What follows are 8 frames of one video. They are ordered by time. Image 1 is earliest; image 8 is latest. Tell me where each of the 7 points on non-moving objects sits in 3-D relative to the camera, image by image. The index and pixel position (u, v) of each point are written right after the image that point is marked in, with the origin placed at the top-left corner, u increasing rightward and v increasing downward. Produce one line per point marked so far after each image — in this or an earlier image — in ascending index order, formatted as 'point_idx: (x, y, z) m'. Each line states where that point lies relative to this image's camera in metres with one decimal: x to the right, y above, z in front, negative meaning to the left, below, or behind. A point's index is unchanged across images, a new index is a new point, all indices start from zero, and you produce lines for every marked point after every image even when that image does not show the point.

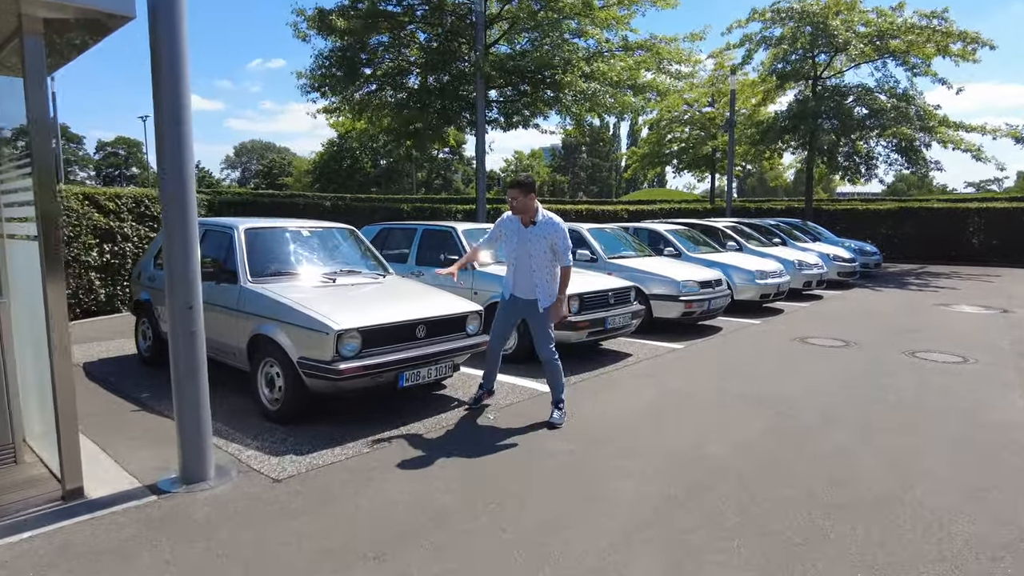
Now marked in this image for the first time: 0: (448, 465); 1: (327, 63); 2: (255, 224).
0: (-0.4, -1.1, +4.3) m
1: (-4.1, +5.0, +14.4) m
2: (-2.4, +0.6, +6.0) m
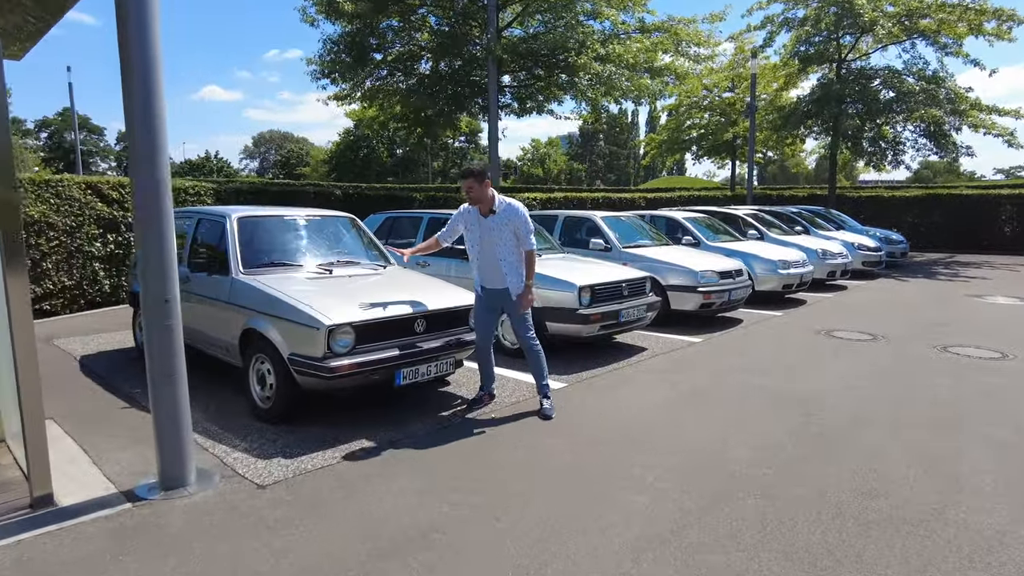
0: (-0.4, -1.1, +4.0) m
1: (-3.8, +5.2, +14.1) m
2: (-2.3, +0.7, +5.7) m
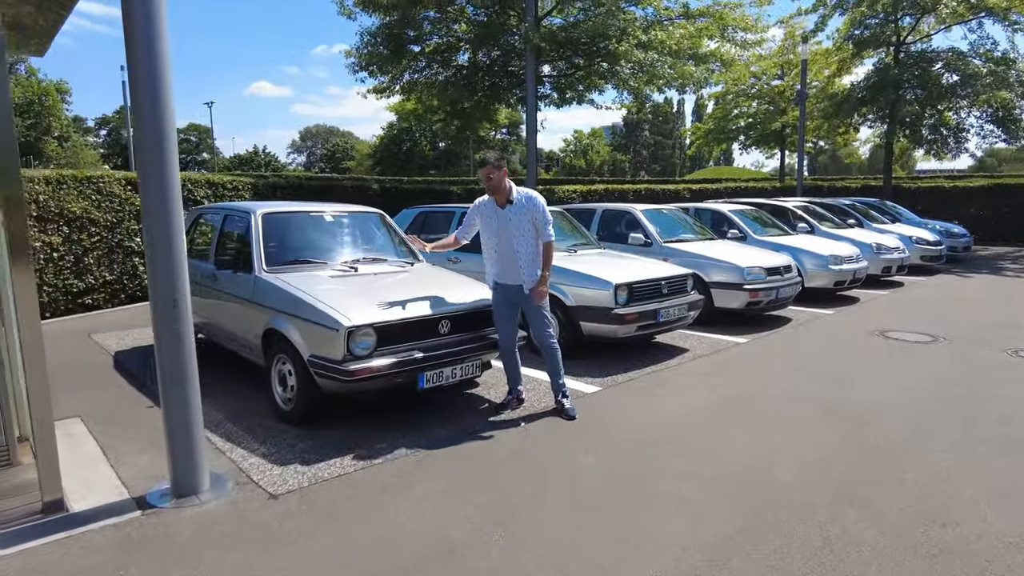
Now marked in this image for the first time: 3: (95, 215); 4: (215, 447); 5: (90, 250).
0: (-0.2, -1.1, +3.8) m
1: (-3.0, +5.3, +14.0) m
2: (-2.0, +0.7, +5.6) m
3: (-5.5, +1.0, +8.5) m
4: (-1.9, -1.0, +4.2) m
5: (-5.6, +0.5, +8.6) m
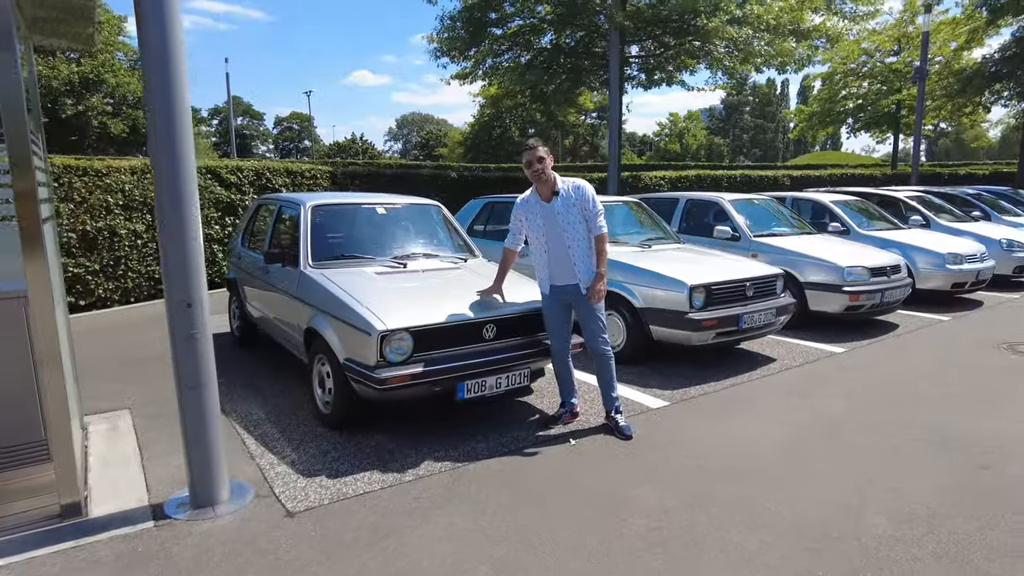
0: (0.0, -1.1, +3.4) m
1: (-1.2, +5.5, +13.8) m
2: (-1.5, +0.7, +5.4) m
3: (-4.5, +1.2, +8.8) m
4: (-1.6, -1.0, +4.0) m
5: (-4.6, +0.7, +8.8) m
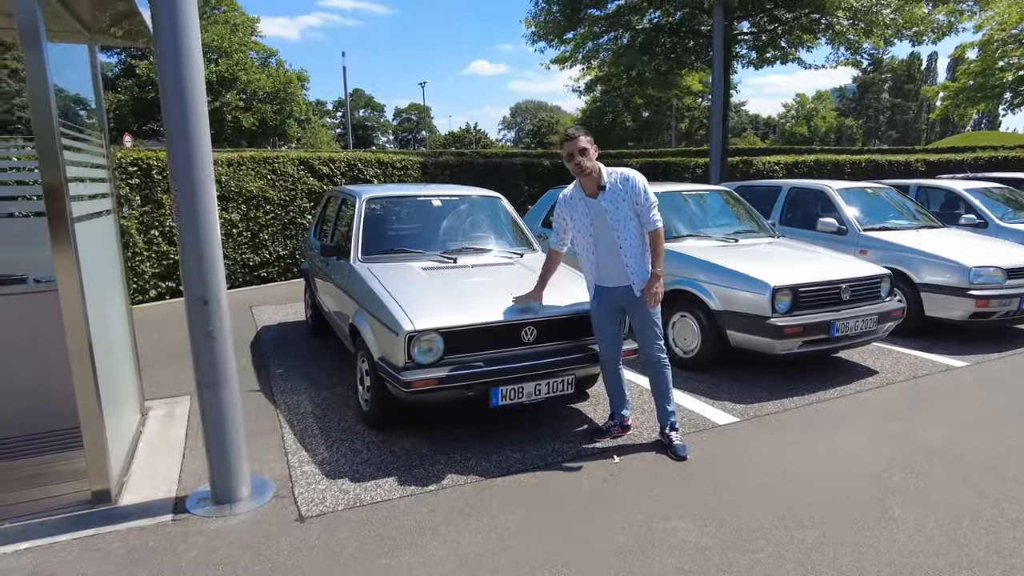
0: (0.0, -1.1, +3.1) m
1: (+0.8, +5.7, +13.4) m
2: (-1.0, +0.8, +5.3) m
3: (-3.4, +1.3, +9.1) m
4: (-1.4, -1.0, +4.0) m
5: (-3.5, +0.9, +9.2) m
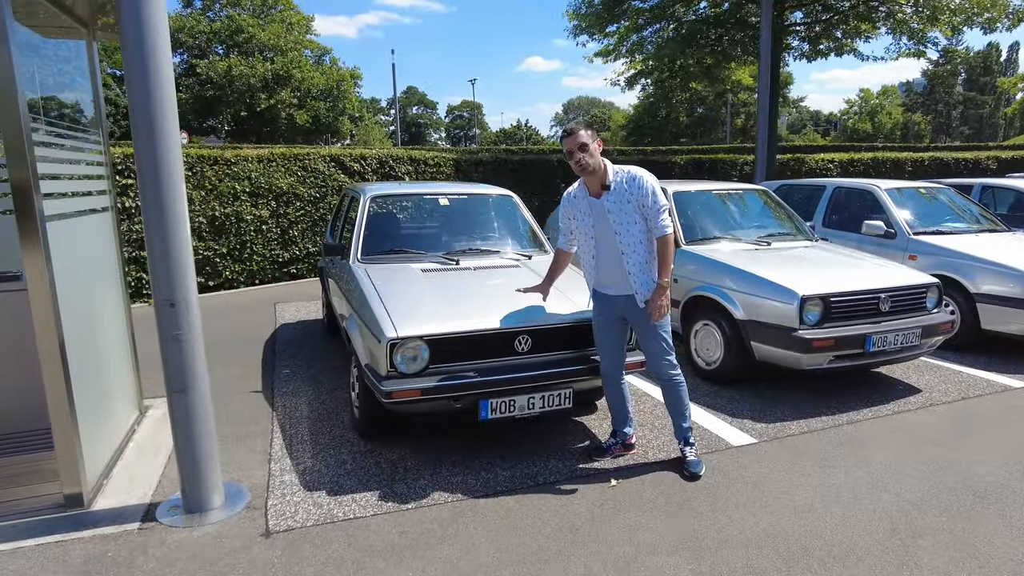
0: (-0.1, -1.2, +2.9) m
1: (+1.6, +5.7, +13.0) m
2: (-0.9, +0.8, +5.2) m
3: (-3.0, +1.4, +9.1) m
4: (-1.5, -1.0, +3.9) m
5: (-3.1, +0.9, +9.2) m
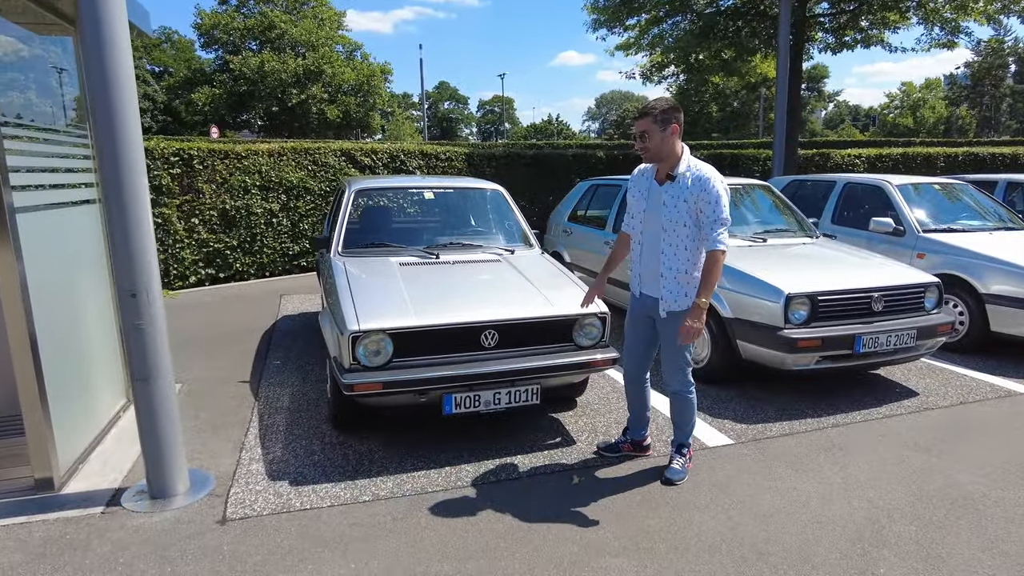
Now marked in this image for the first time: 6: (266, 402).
0: (-0.3, -1.1, +2.9) m
1: (+2.0, +5.8, +12.9) m
2: (-1.0, +0.8, +5.2) m
3: (-2.9, +1.5, +9.3) m
4: (-1.6, -0.9, +3.9) m
5: (-3.0, +1.0, +9.4) m
6: (-1.7, -0.8, +4.6) m
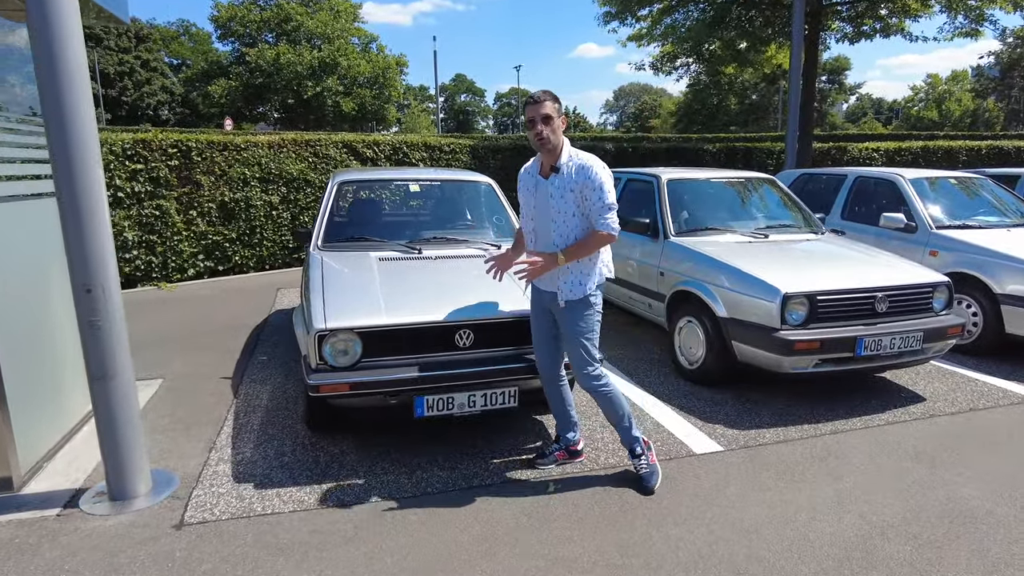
0: (-0.5, -1.1, +2.7) m
1: (+2.1, +5.9, +12.6) m
2: (-1.1, +0.9, +5.0) m
3: (-2.8, +1.6, +9.2) m
4: (-1.8, -0.9, +3.8) m
5: (-2.9, +1.1, +9.3) m
6: (-1.8, -0.8, +4.4) m
